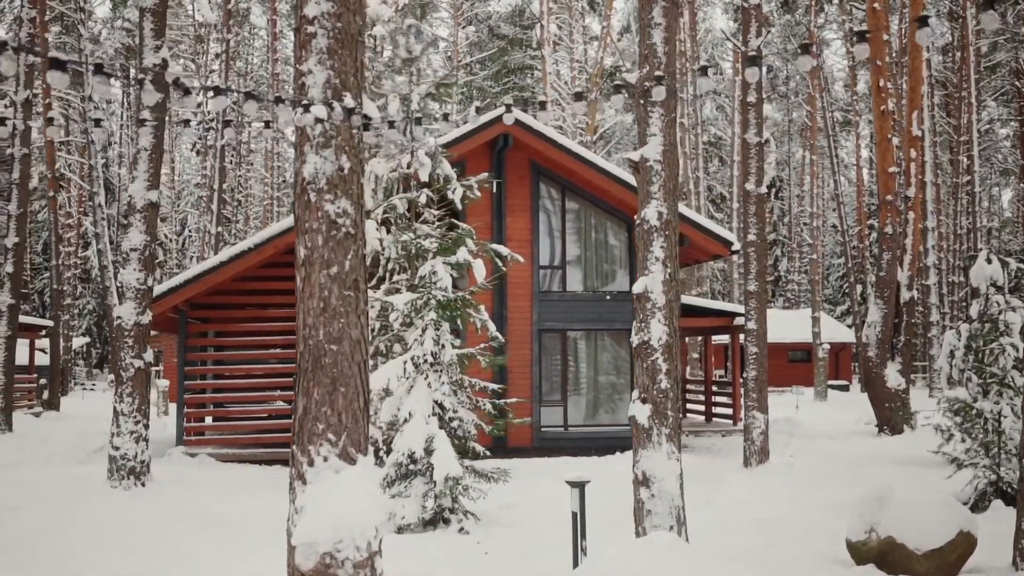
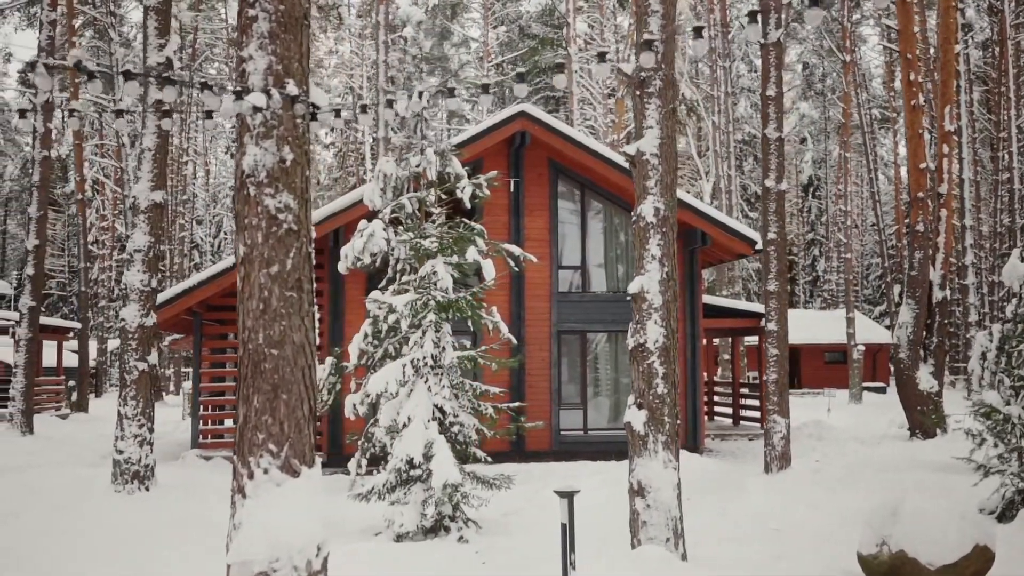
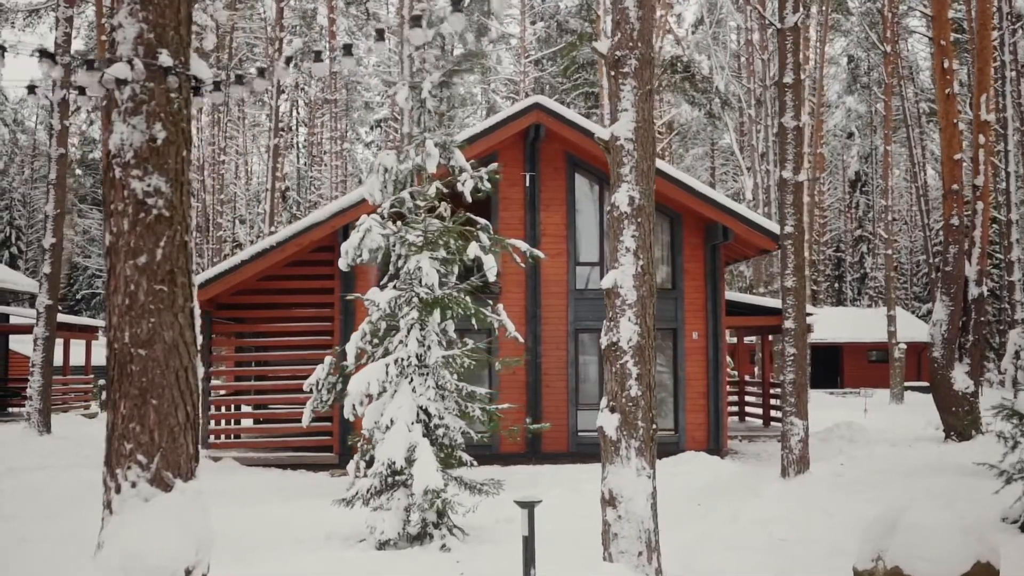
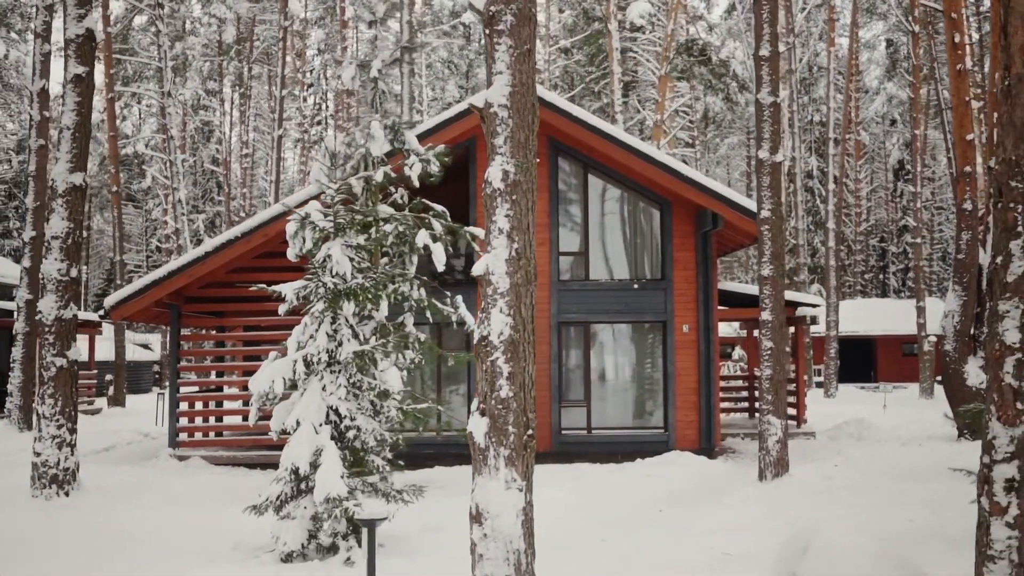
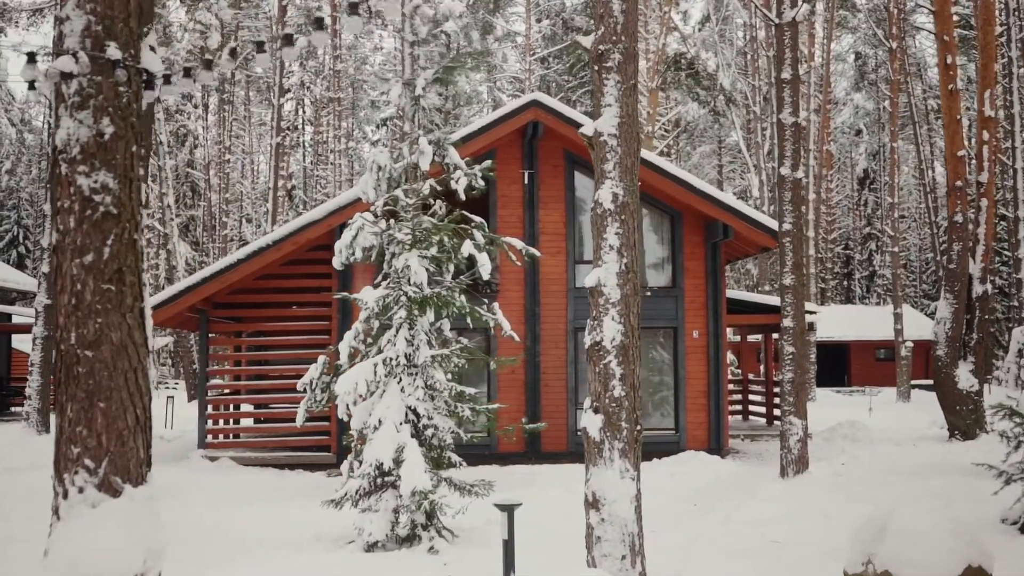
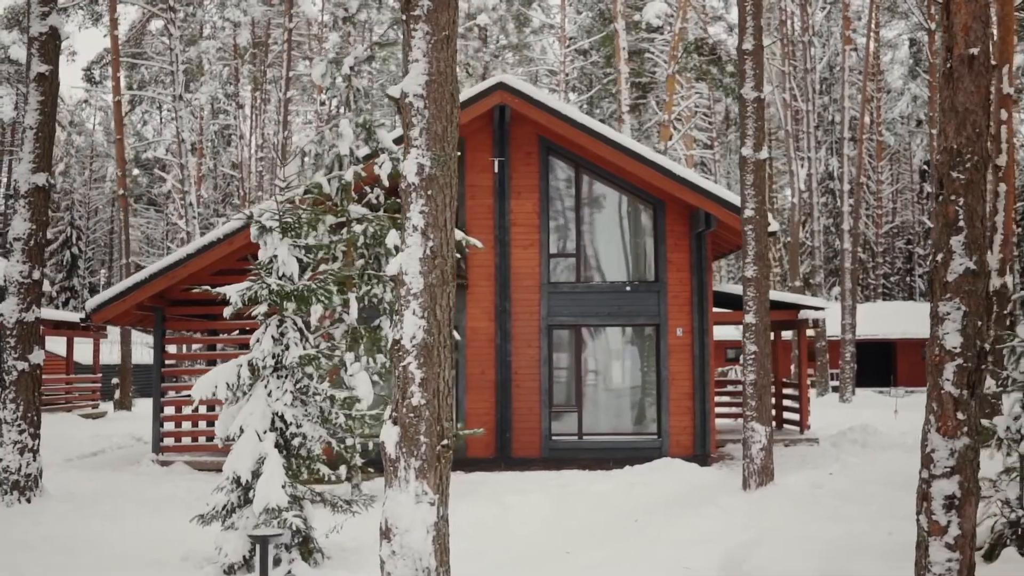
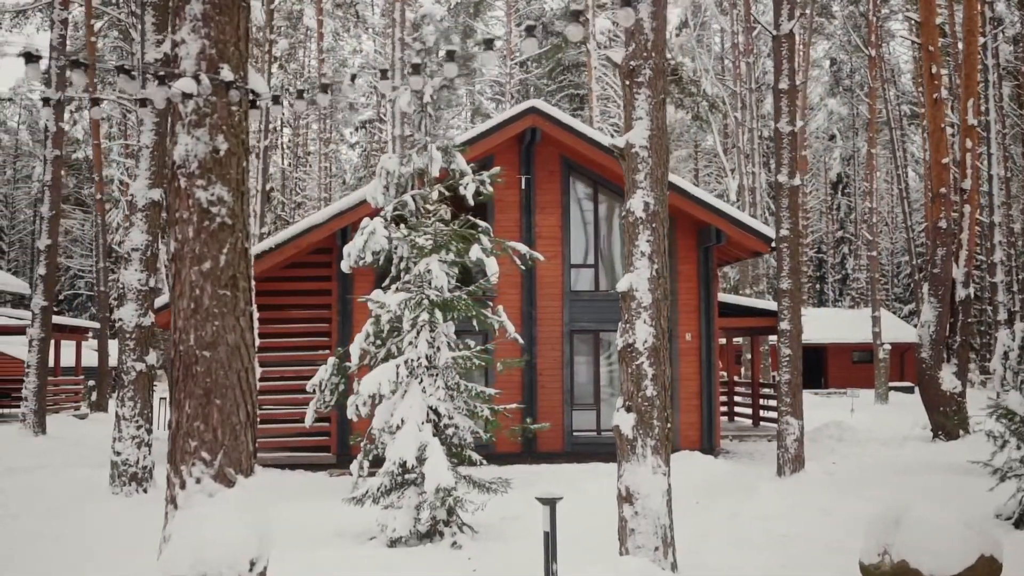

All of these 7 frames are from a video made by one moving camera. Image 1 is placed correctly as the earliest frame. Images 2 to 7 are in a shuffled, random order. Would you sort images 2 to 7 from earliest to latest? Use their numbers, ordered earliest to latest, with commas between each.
2, 7, 3, 5, 4, 6
